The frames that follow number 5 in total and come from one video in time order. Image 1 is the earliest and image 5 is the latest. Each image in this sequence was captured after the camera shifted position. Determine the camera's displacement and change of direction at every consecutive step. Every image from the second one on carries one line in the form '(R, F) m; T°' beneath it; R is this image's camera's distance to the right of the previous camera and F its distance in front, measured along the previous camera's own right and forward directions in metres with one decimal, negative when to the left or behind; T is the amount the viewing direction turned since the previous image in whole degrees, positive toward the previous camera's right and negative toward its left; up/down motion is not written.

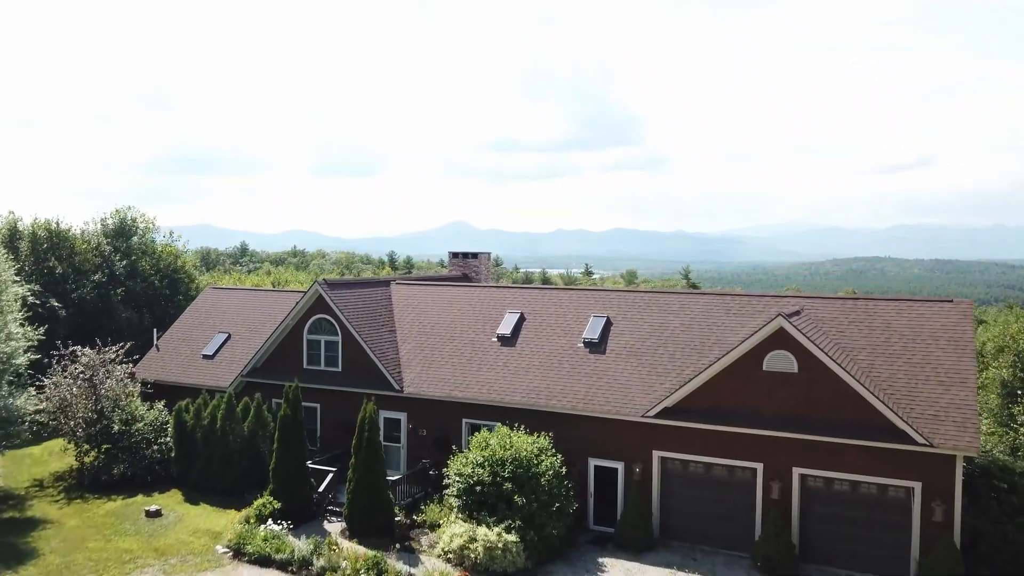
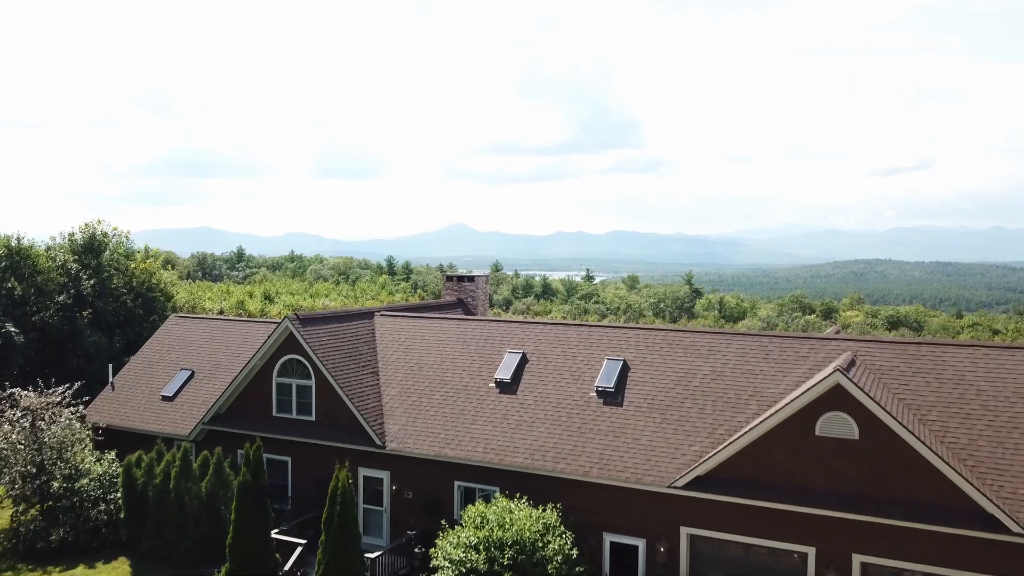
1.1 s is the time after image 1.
(0.0, +1.8) m; 0°
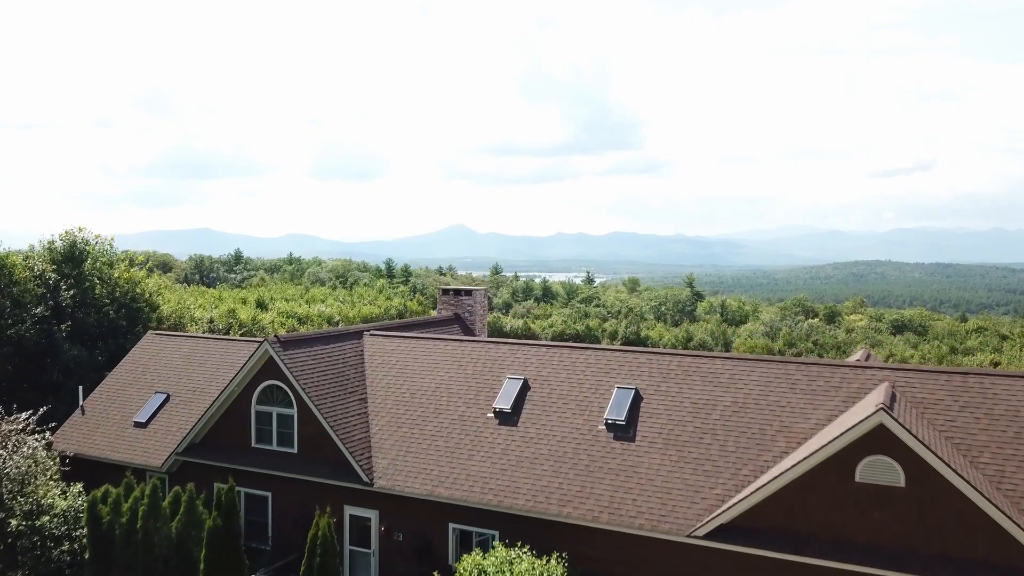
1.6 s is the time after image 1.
(0.0, +1.0) m; 0°
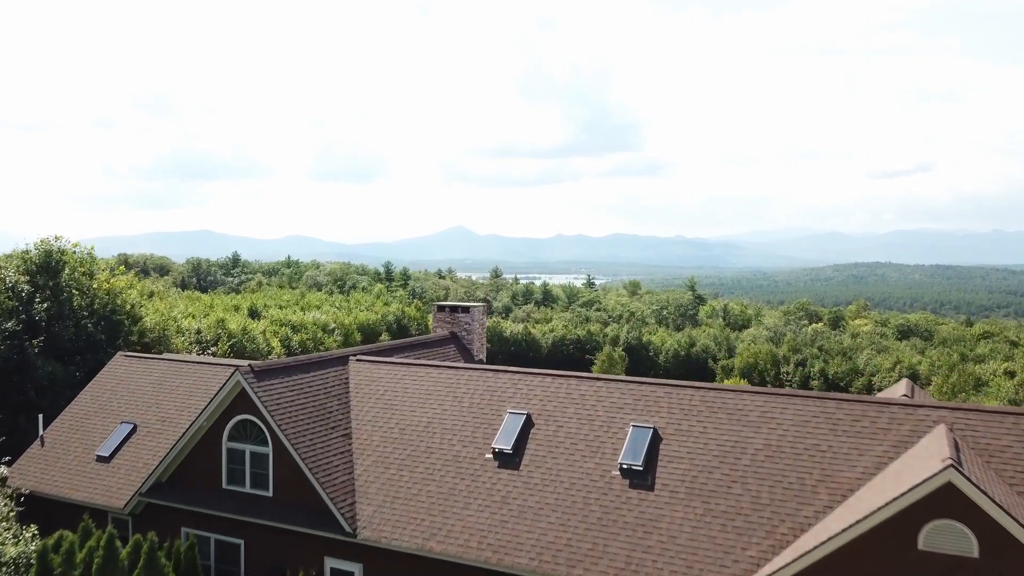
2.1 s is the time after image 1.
(0.0, +1.1) m; 0°
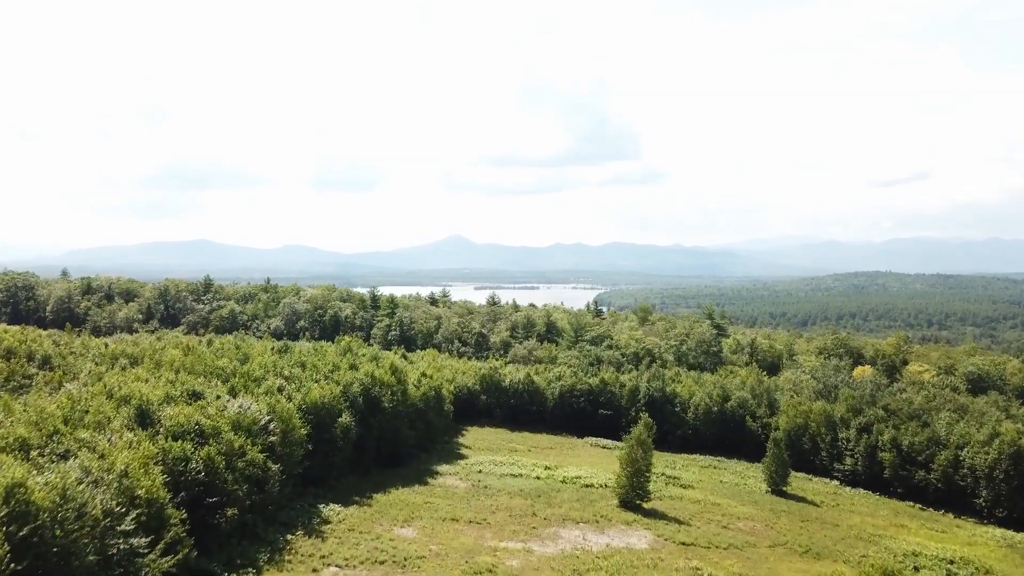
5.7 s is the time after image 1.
(-0.1, +11.8) m; 0°
